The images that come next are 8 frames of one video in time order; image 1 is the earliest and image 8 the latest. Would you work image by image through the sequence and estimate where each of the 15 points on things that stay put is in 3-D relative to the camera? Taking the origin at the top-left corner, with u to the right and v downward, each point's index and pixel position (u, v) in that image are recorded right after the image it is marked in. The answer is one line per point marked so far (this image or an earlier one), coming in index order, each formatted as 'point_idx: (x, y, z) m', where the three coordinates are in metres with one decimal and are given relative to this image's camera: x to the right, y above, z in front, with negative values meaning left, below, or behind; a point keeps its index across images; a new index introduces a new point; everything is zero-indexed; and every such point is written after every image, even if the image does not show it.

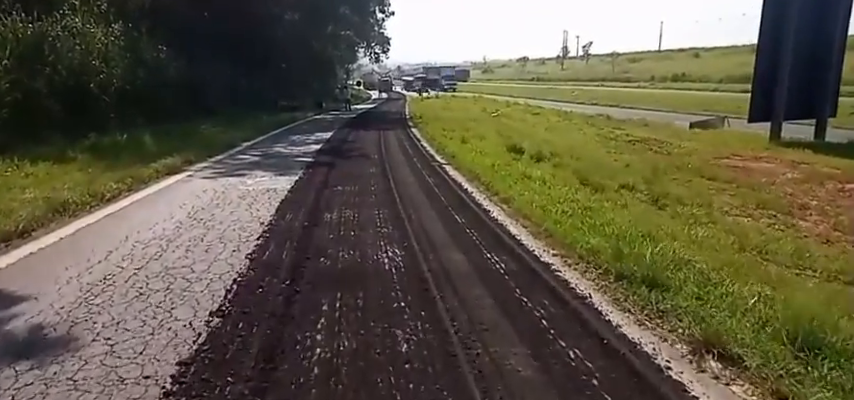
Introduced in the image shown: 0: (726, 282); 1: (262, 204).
0: (+3.0, -0.8, +5.6) m
1: (-2.9, -0.1, +9.7) m
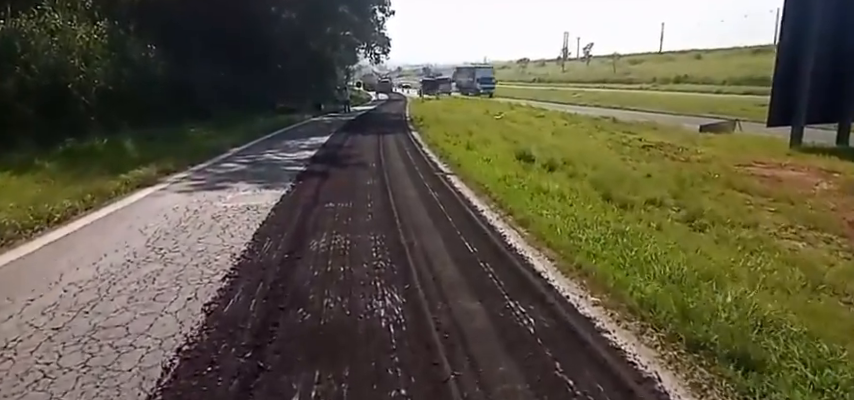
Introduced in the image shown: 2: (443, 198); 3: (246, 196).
0: (+3.1, -1.2, +4.1) m
1: (-2.9, -0.4, +8.3) m
2: (+0.3, 0.0, +10.9) m
3: (-3.5, +0.1, +10.8) m
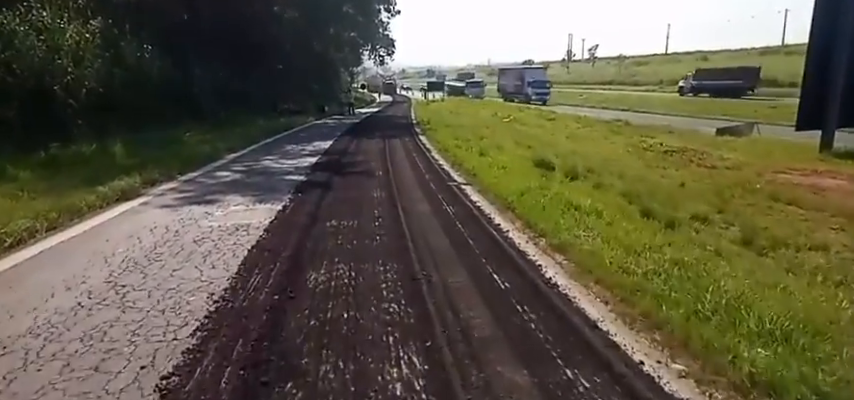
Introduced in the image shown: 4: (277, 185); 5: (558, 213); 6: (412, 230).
0: (+3.3, -1.4, +2.8) m
1: (-2.6, -0.7, +7.0) m
2: (+0.6, -0.3, +9.6) m
3: (-3.3, -0.2, +9.5) m
4: (-3.4, +0.3, +12.2) m
5: (+2.2, -0.2, +9.1) m
6: (-0.2, -0.5, +8.6) m
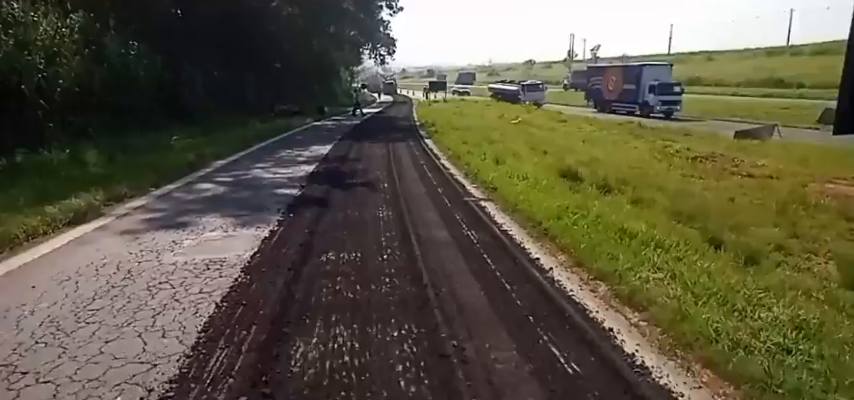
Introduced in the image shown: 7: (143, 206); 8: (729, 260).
0: (+3.6, -1.8, +1.0) m
1: (-2.3, -1.0, +5.2) m
2: (+0.8, -0.6, +7.8) m
3: (-3.0, -0.6, +7.7) m
4: (-3.1, 0.0, +10.5) m
5: (+2.5, -0.6, +7.3) m
6: (0.0, -0.8, +6.8) m
7: (-5.1, -0.1, +9.8) m
8: (+3.9, -0.8, +7.1) m
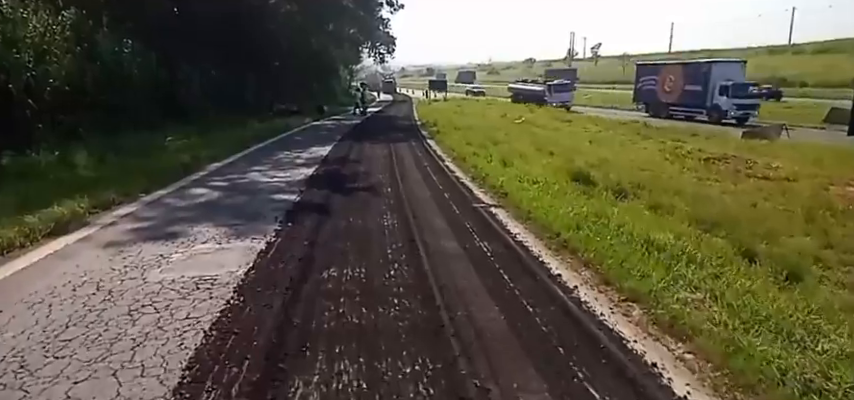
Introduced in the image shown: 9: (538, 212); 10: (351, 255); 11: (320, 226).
0: (+3.7, -1.9, +0.4) m
1: (-2.2, -1.2, +4.6) m
2: (+1.0, -0.8, +7.2) m
3: (-2.9, -0.7, +7.1) m
4: (-3.0, -0.2, +9.8) m
5: (+2.6, -0.7, +6.7) m
6: (+0.2, -1.0, +6.2) m
7: (-4.9, -0.2, +9.2) m
8: (+4.1, -0.9, +6.5) m
9: (+1.9, -0.2, +9.2) m
10: (-1.0, -0.7, +7.3) m
11: (-1.7, -0.4, +8.8) m
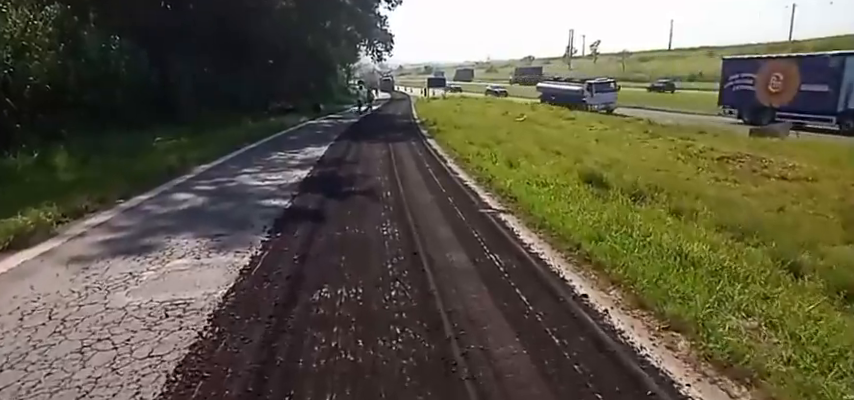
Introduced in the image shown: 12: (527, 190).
0: (+3.8, -2.1, -0.4) m
1: (-2.1, -1.3, +3.8) m
2: (+1.0, -0.9, +6.4) m
3: (-2.8, -0.8, +6.2) m
4: (-2.9, -0.3, +9.0) m
5: (+2.7, -0.8, +5.9) m
6: (+0.2, -1.1, +5.4) m
7: (-4.9, -0.4, +8.3) m
8: (+4.1, -1.0, +5.7) m
9: (+1.9, -0.3, +8.4) m
10: (-1.0, -0.8, +6.5) m
11: (-1.6, -0.5, +7.9) m
12: (+2.0, +0.2, +10.9) m
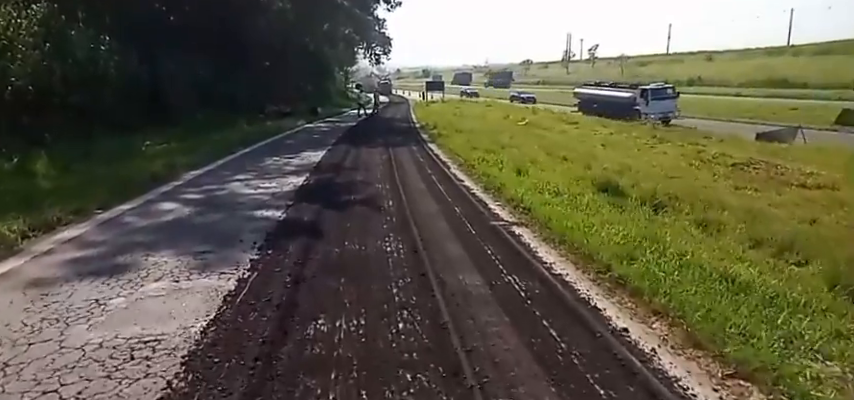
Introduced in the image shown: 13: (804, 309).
0: (+4.0, -2.2, -1.2) m
1: (-2.0, -1.4, +2.9) m
2: (+1.2, -1.0, +5.6) m
3: (-2.7, -1.0, +5.4) m
4: (-2.8, -0.4, +8.2) m
5: (+2.8, -1.0, +5.1) m
6: (+0.4, -1.2, +4.6) m
7: (-4.8, -0.5, +7.5) m
8: (+4.3, -1.2, +4.9) m
9: (+2.0, -0.5, +7.6) m
10: (-0.8, -1.0, +5.6) m
11: (-1.5, -0.7, +7.1) m
12: (+2.1, 0.0, +10.1) m
13: (+3.6, -1.0, +5.2) m
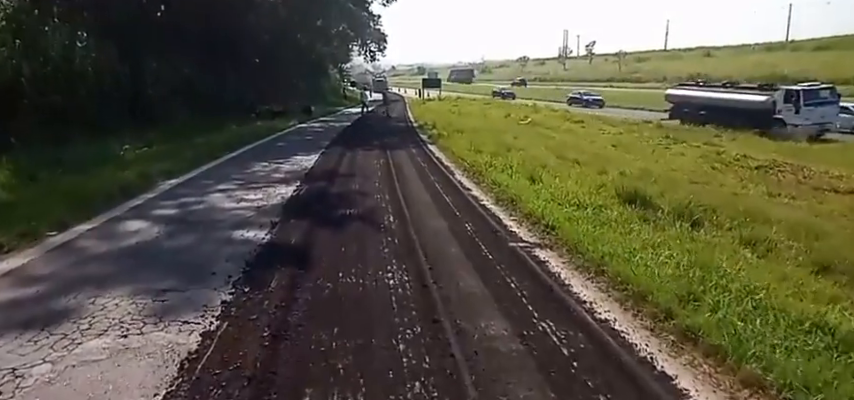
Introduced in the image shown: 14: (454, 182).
0: (+4.2, -2.5, -2.5) m
1: (-1.9, -1.7, +1.7) m
2: (+1.3, -1.3, +4.3) m
3: (-2.6, -1.3, +4.1) m
4: (-2.7, -0.7, +6.9) m
5: (+2.9, -1.2, +3.9) m
6: (+0.5, -1.5, +3.3) m
7: (-4.7, -0.8, +6.2) m
8: (+4.4, -1.4, +3.7) m
9: (+2.2, -0.7, +6.4) m
10: (-0.7, -1.3, +4.4) m
11: (-1.4, -1.0, +5.9) m
12: (+2.2, -0.2, +8.9) m
13: (+3.7, -1.3, +4.0) m
14: (+0.6, +0.4, +12.6) m
